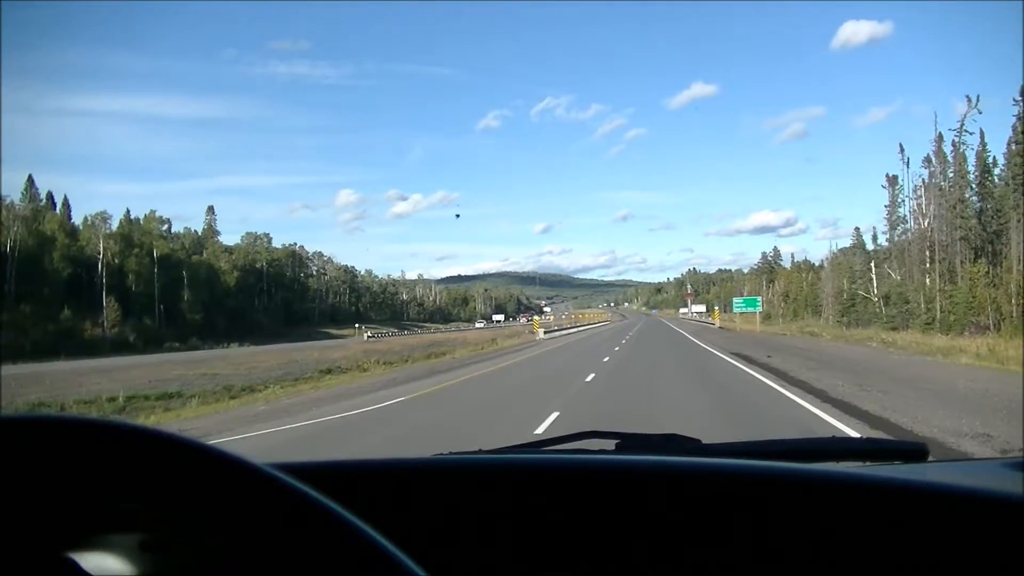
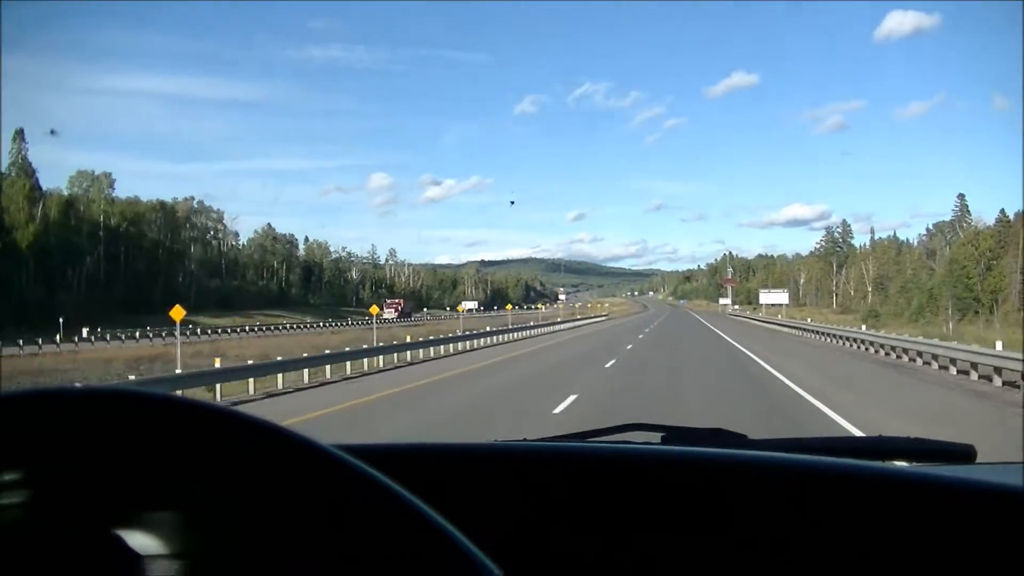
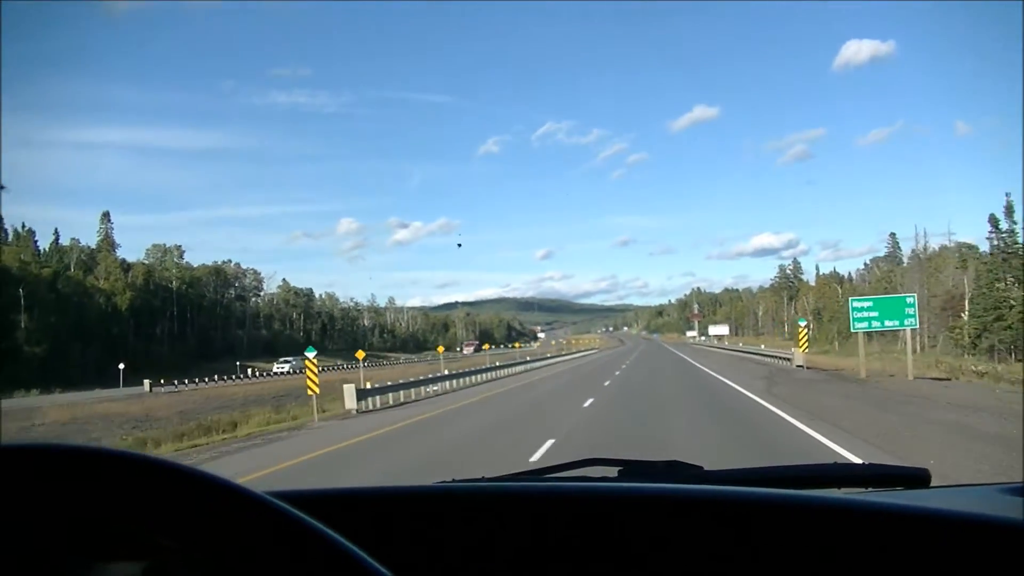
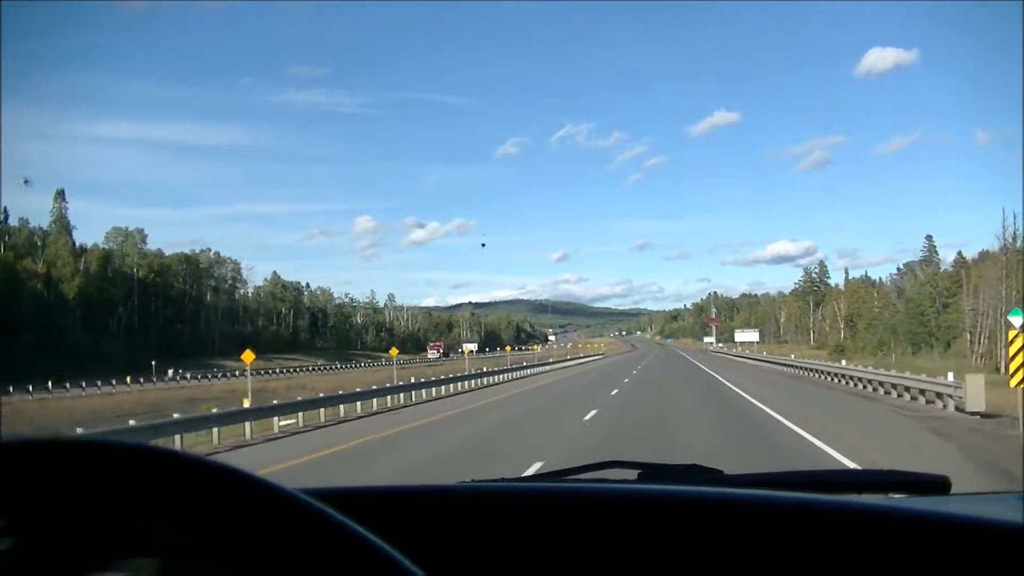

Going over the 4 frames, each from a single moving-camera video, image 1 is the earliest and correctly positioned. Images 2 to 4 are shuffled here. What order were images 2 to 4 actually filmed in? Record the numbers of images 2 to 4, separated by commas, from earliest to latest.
3, 4, 2
